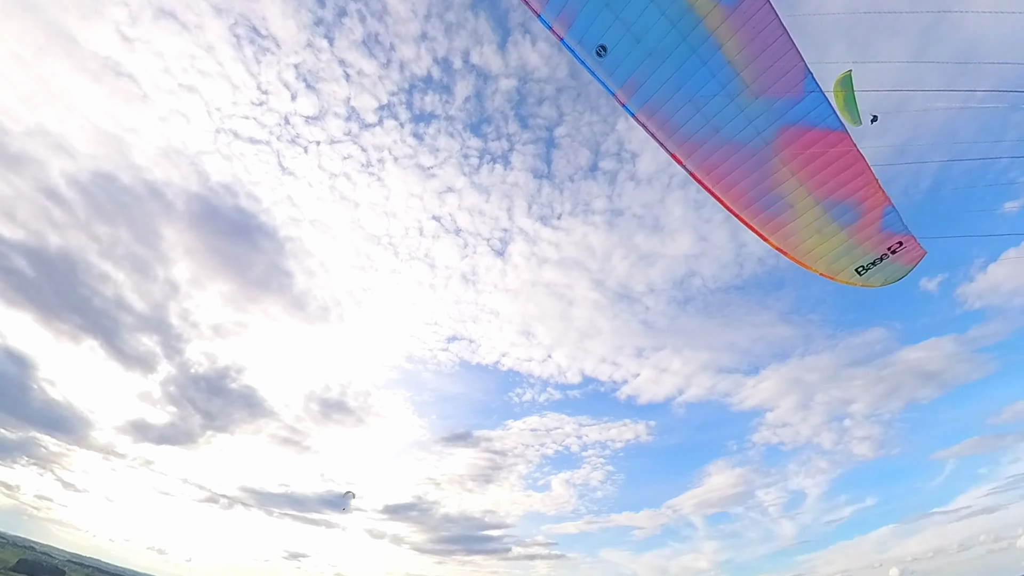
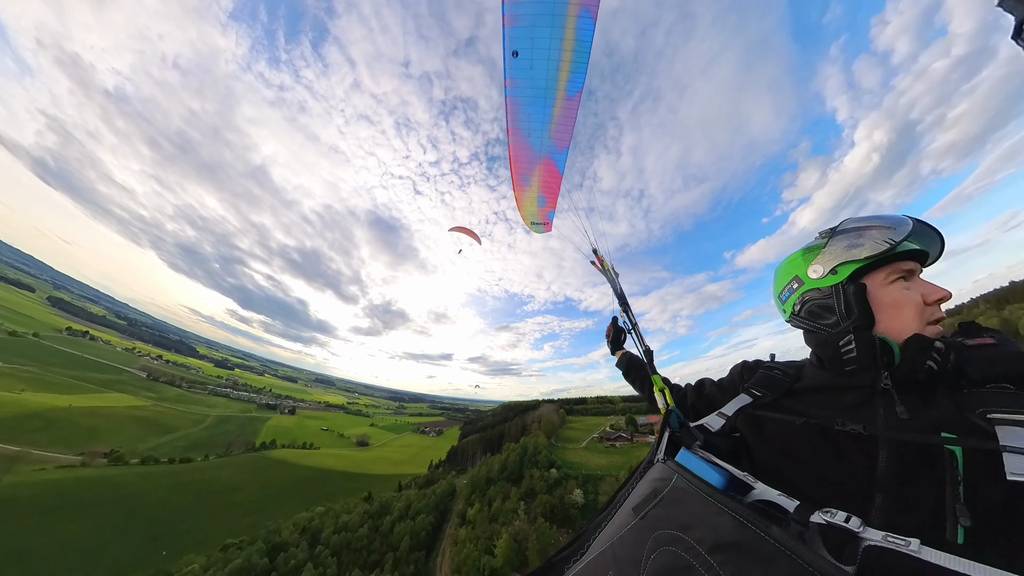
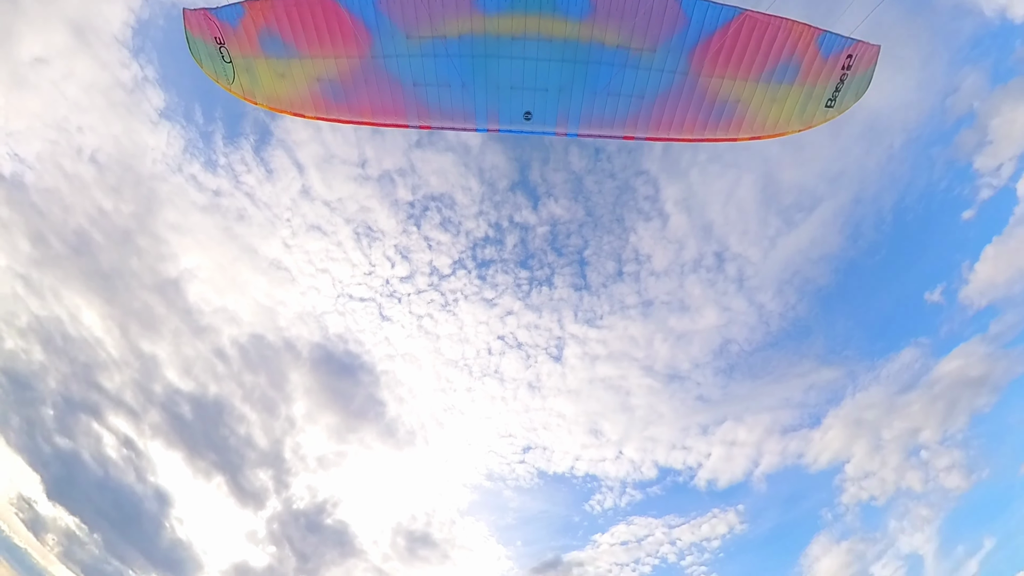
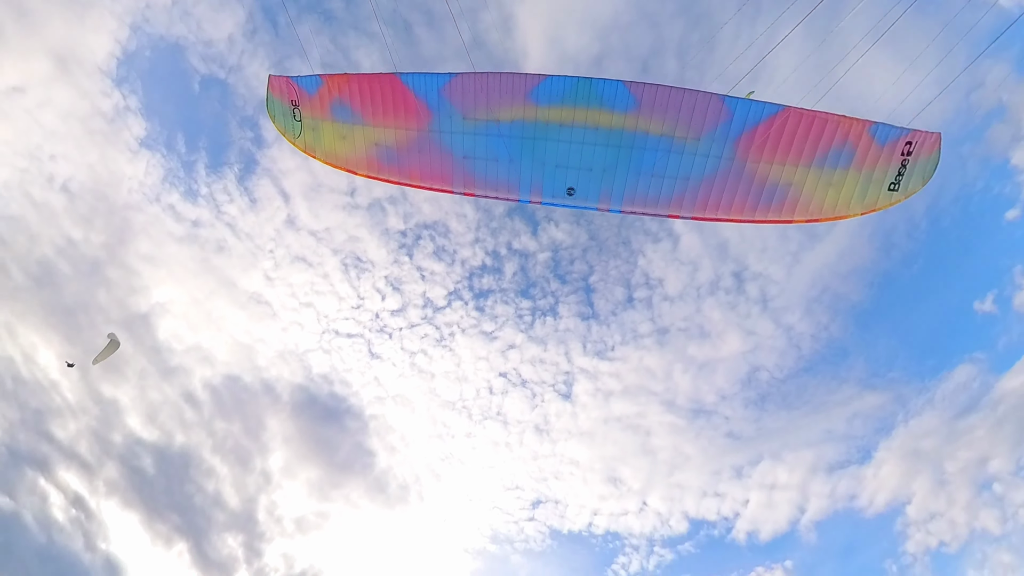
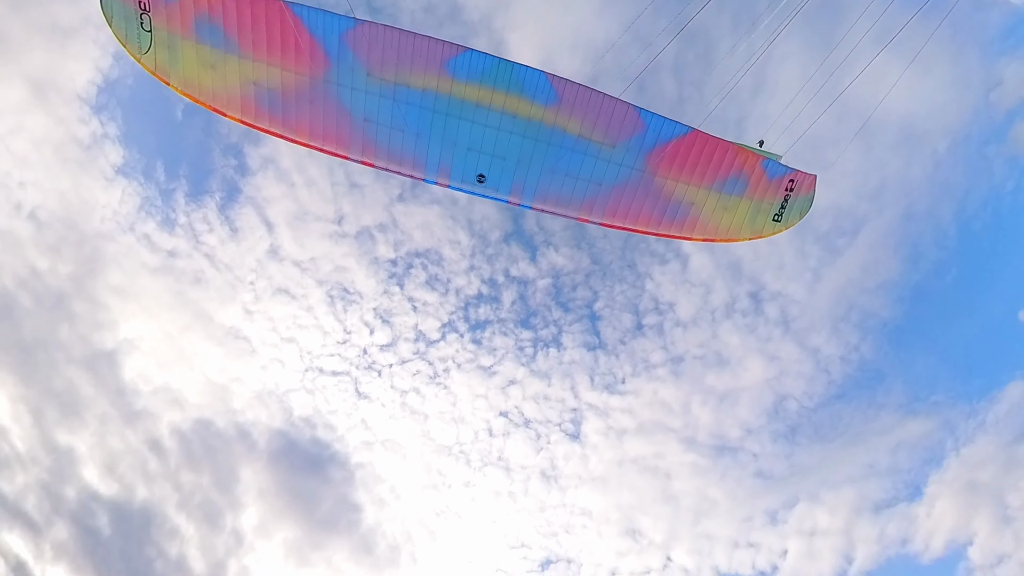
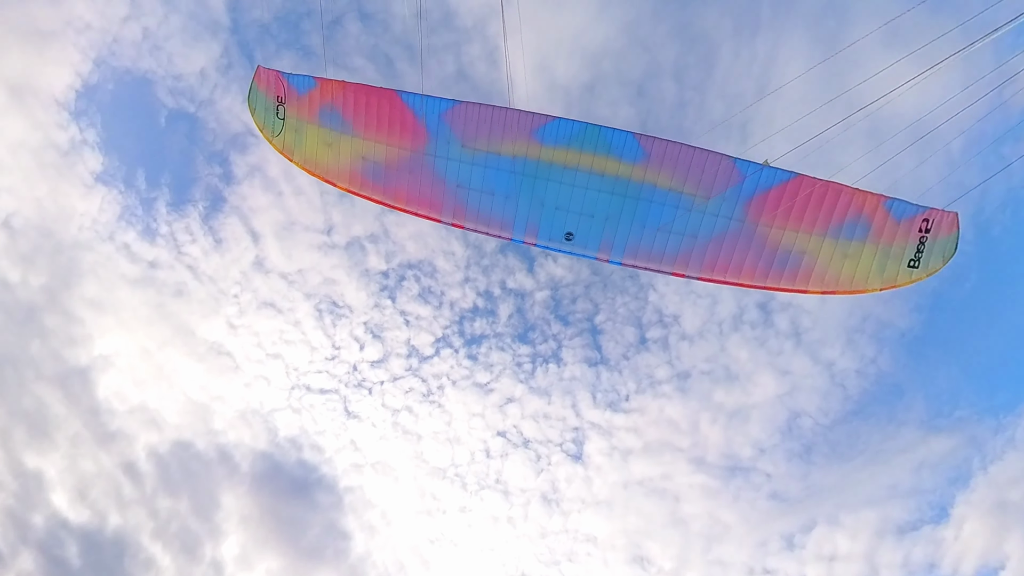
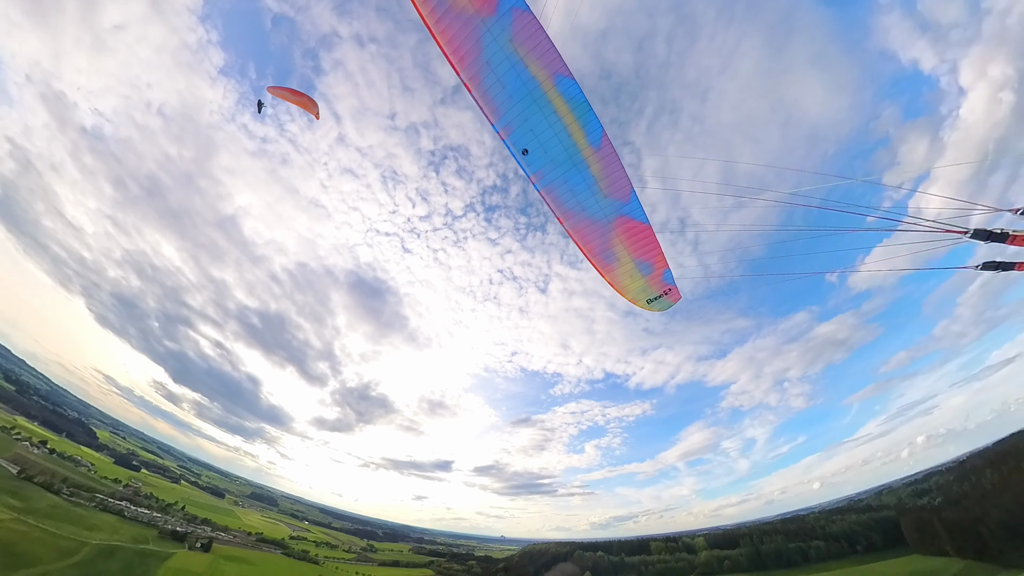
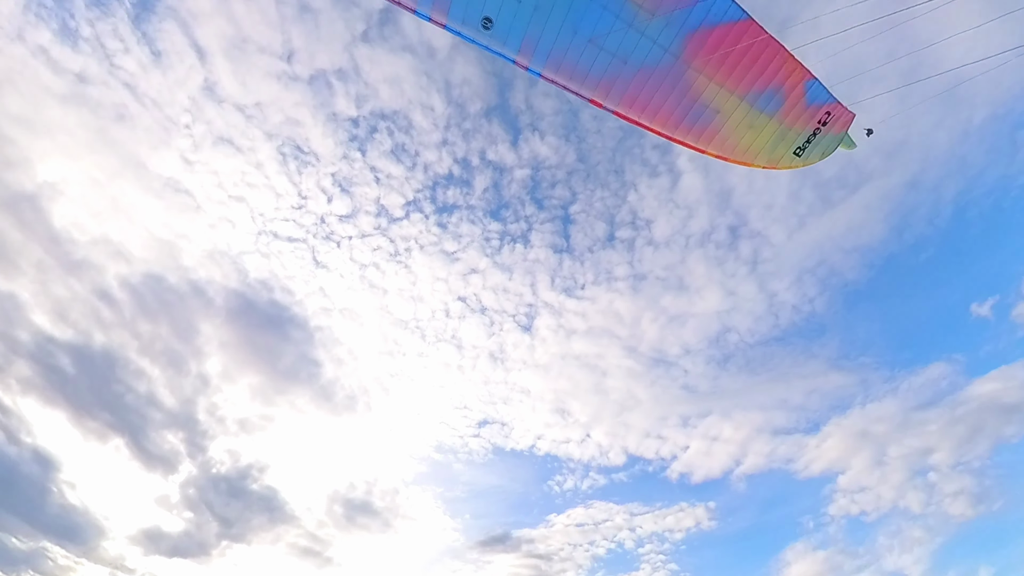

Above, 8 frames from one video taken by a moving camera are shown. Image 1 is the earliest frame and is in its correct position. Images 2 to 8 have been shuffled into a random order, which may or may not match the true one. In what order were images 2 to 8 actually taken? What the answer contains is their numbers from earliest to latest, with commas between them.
8, 6, 5, 4, 3, 7, 2
